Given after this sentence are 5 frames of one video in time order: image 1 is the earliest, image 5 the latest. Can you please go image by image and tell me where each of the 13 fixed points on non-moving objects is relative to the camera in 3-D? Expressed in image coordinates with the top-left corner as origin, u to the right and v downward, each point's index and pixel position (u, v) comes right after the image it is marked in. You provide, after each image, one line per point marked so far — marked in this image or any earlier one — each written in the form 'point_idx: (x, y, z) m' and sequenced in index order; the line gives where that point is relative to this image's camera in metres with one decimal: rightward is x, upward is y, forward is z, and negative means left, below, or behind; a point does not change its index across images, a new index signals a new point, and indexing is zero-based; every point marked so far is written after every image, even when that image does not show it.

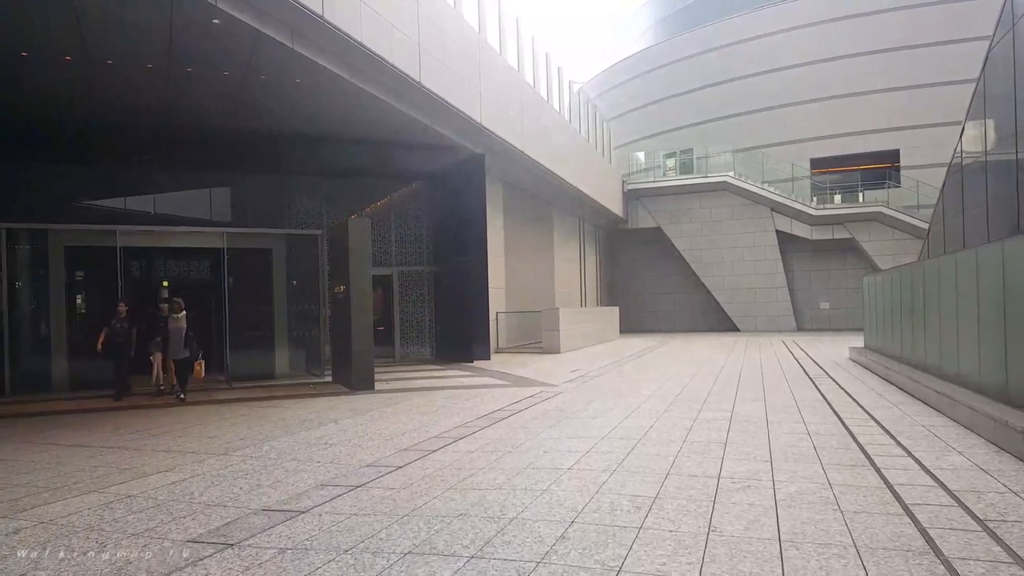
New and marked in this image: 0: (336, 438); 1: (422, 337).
0: (-1.8, -1.6, +8.3) m
1: (-2.2, -1.2, +19.3) m
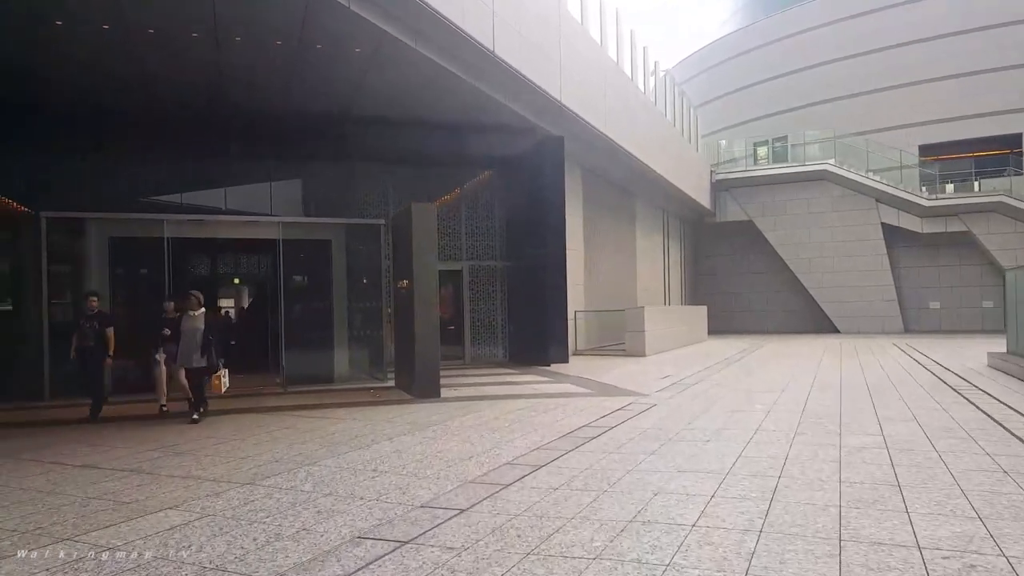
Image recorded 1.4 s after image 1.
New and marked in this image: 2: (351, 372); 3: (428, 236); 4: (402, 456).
0: (-1.0, -1.5, +6.8) m
1: (-0.4, -1.1, +17.8) m
2: (-2.8, -1.4, +13.6) m
3: (-1.2, +0.7, +11.4) m
4: (-1.0, -1.5, +6.9) m
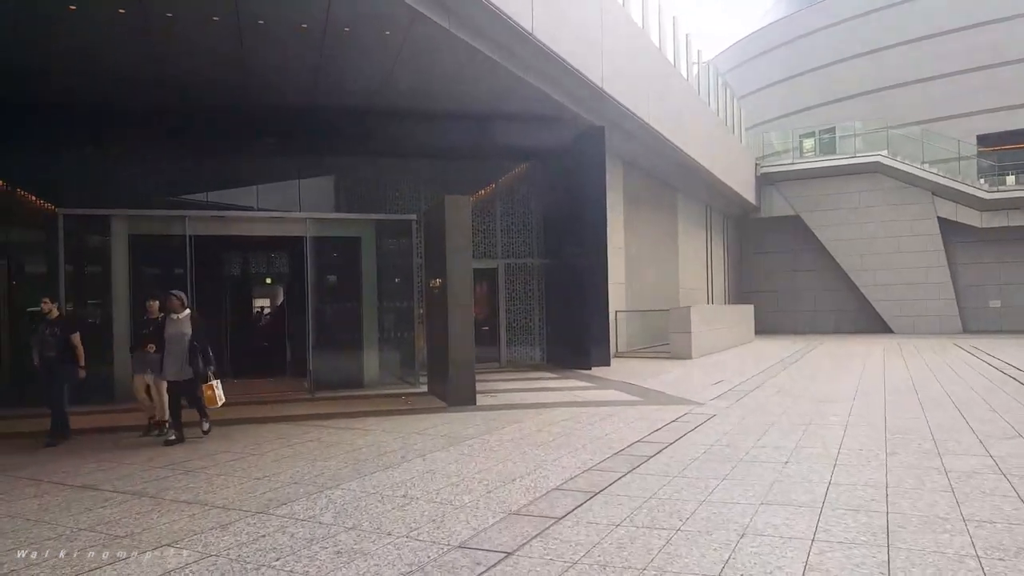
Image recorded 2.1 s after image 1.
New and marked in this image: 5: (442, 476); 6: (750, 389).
0: (-0.7, -1.5, +5.9) m
1: (+0.4, -1.1, +17.0) m
2: (-2.1, -1.4, +12.8) m
3: (-0.7, +0.7, +10.6) m
4: (-0.6, -1.5, +6.1) m
5: (-0.5, -1.5, +6.2) m
6: (+3.6, -1.5, +12.0) m
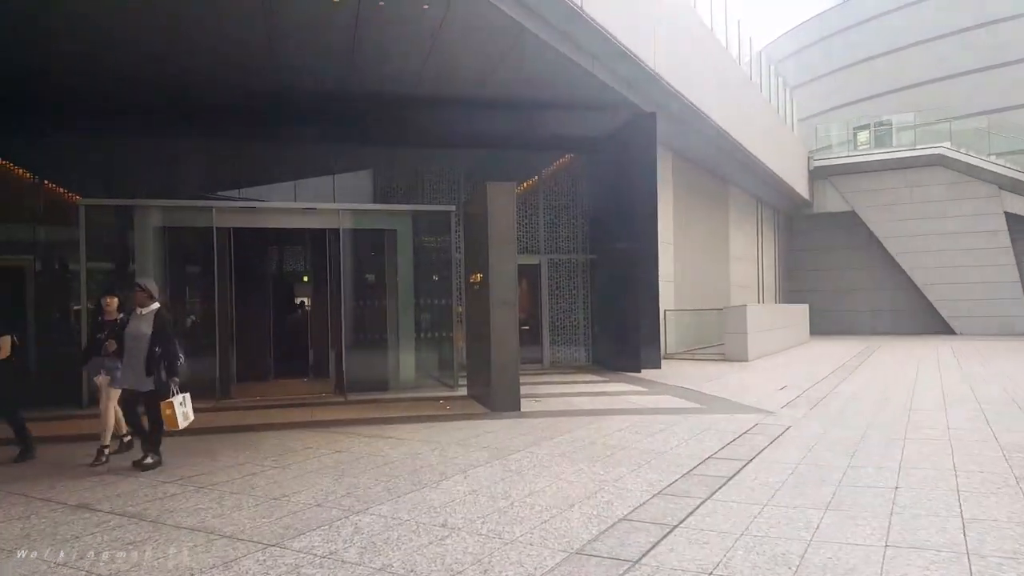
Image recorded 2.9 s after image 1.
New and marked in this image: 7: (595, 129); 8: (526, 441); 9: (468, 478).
0: (-0.3, -1.4, +5.0) m
1: (+1.3, -1.0, +16.0) m
2: (-1.4, -1.4, +12.0) m
3: (-0.1, +0.8, +9.7) m
4: (-0.2, -1.4, +5.2) m
5: (-0.2, -1.4, +5.3) m
6: (+4.2, -1.5, +10.9) m
7: (+1.6, +3.1, +15.3) m
8: (+0.1, -1.4, +7.5) m
9: (-0.3, -1.4, +5.9) m
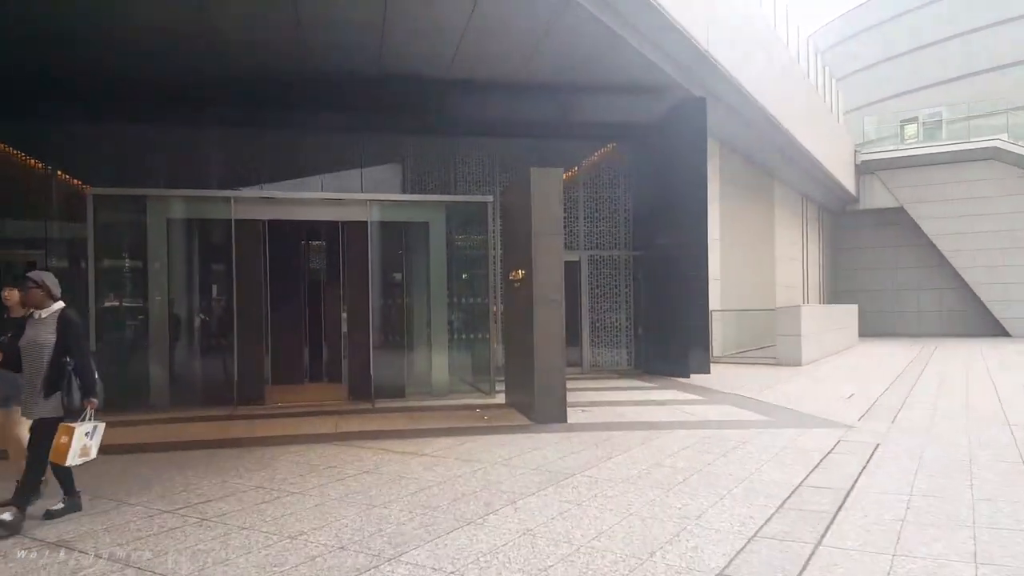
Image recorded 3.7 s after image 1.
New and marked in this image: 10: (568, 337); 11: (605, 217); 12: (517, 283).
0: (+0.1, -1.4, +4.1) m
1: (+2.0, -1.0, +15.0) m
2: (-0.8, -1.3, +11.1) m
3: (+0.4, +0.8, +8.7) m
4: (+0.1, -1.4, +4.3) m
5: (+0.2, -1.4, +4.3) m
6: (+4.7, -1.5, +9.8) m
7: (+2.3, +3.1, +14.3) m
8: (+0.5, -1.4, +6.5) m
9: (0.0, -1.4, +5.0) m
10: (+1.0, -0.9, +15.0) m
11: (+1.7, +1.4, +15.1) m
12: (0.0, +0.1, +9.4) m
